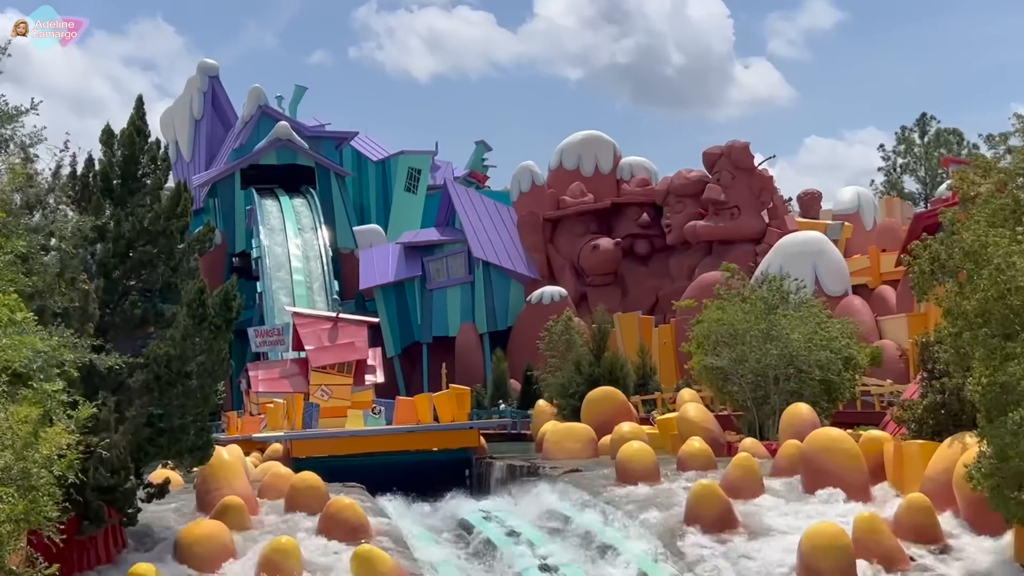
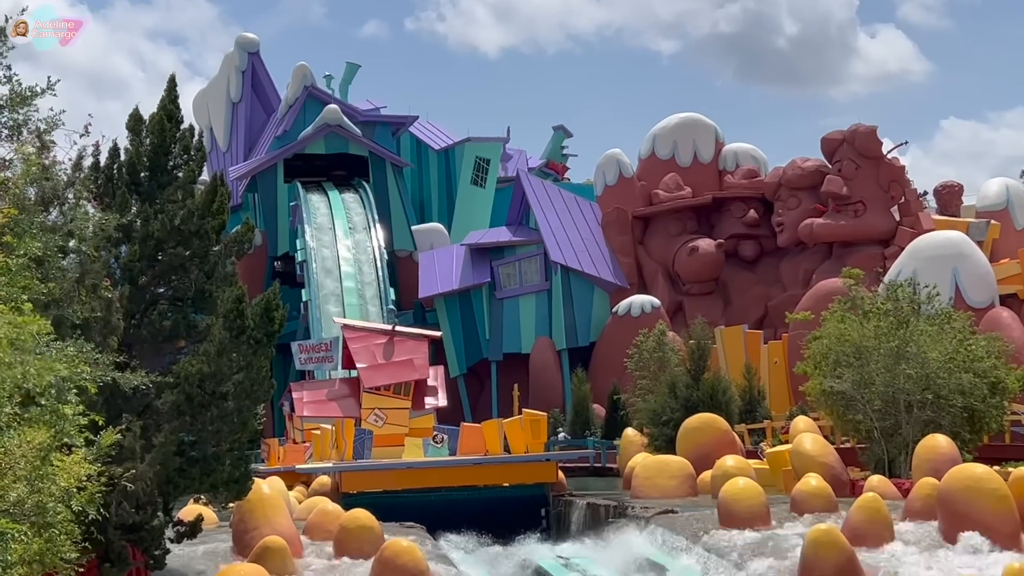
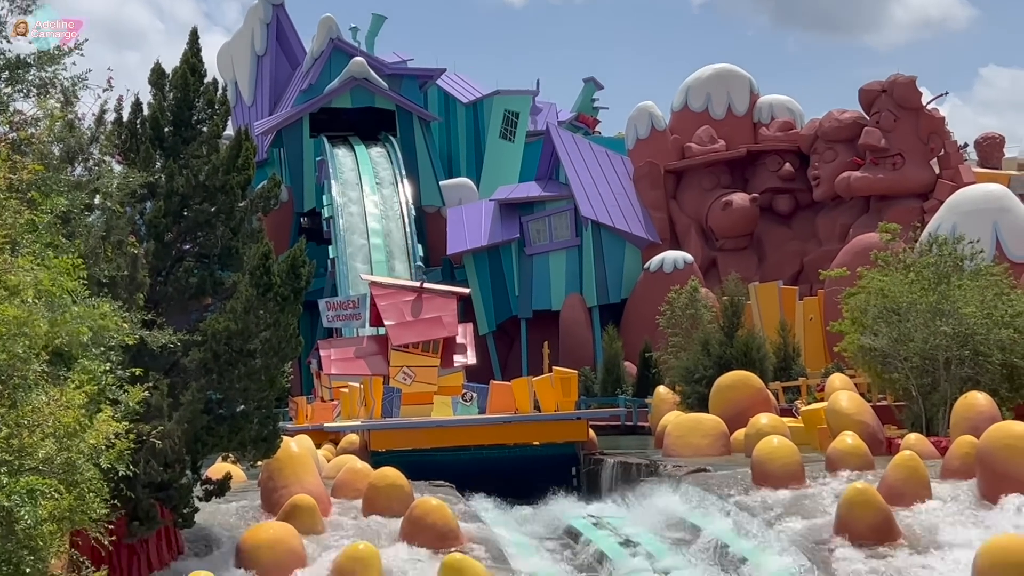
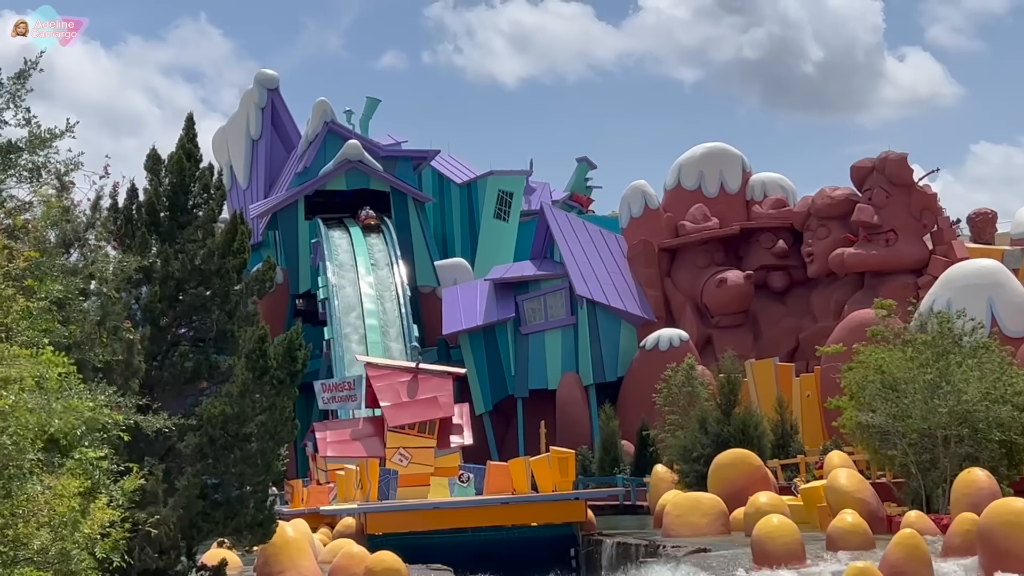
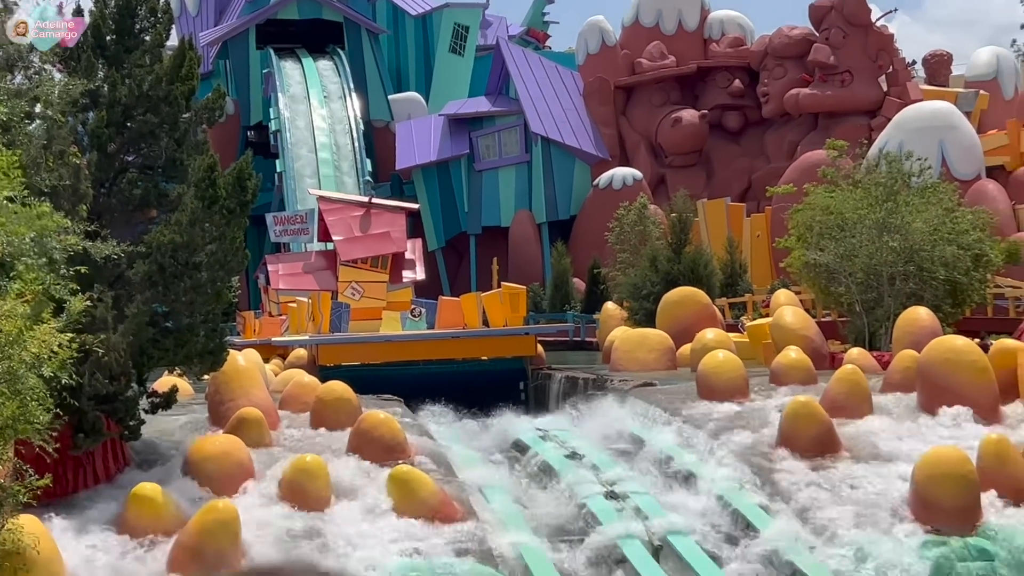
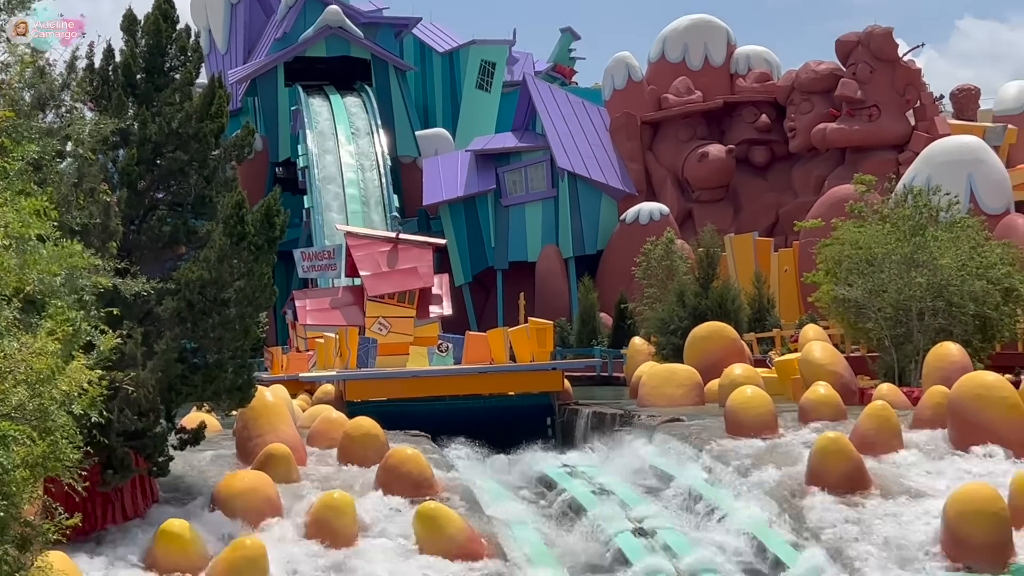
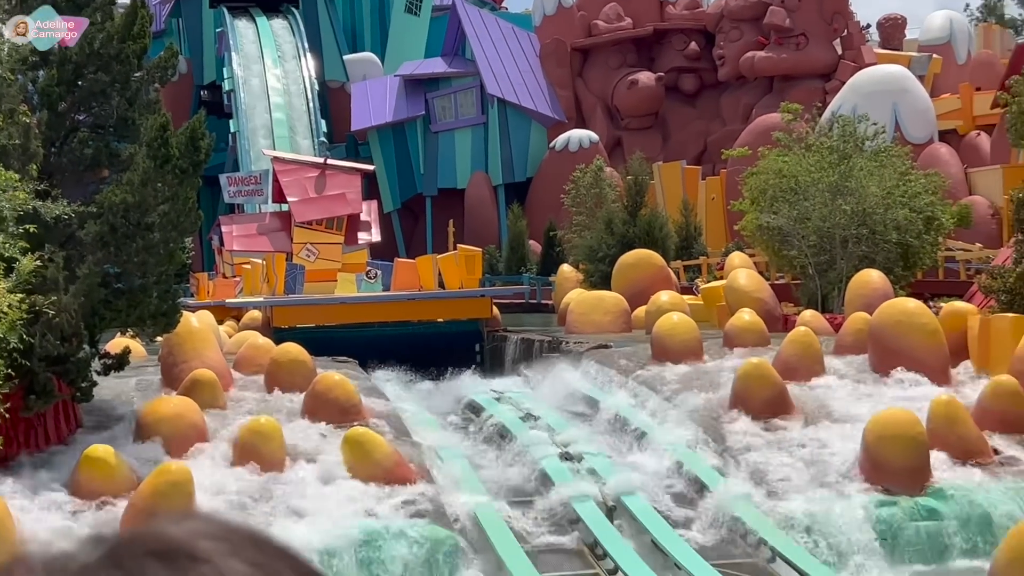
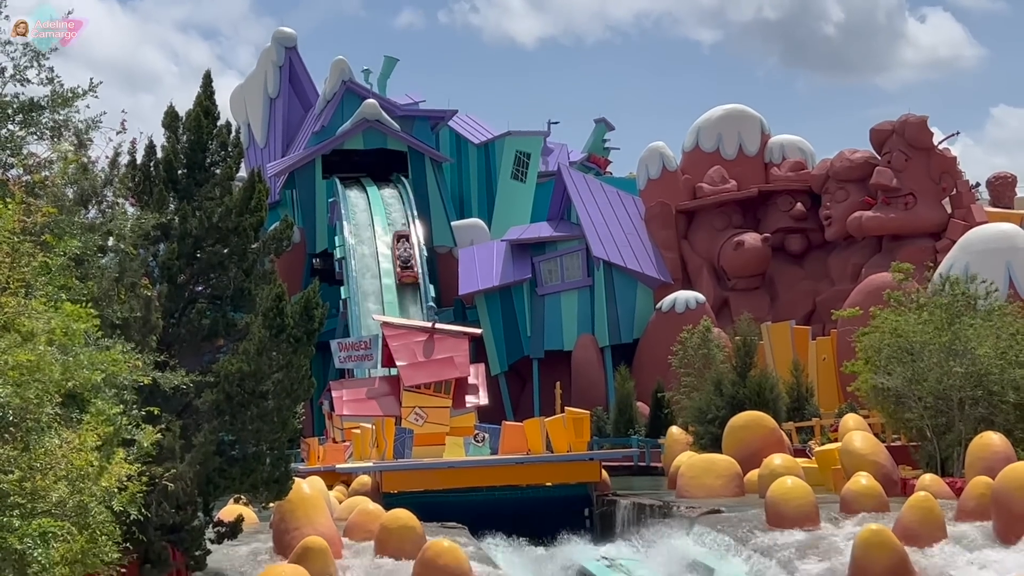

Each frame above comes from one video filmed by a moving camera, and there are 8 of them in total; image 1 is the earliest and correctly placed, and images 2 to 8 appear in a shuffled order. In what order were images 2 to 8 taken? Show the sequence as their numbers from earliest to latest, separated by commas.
2, 4, 8, 3, 6, 5, 7
